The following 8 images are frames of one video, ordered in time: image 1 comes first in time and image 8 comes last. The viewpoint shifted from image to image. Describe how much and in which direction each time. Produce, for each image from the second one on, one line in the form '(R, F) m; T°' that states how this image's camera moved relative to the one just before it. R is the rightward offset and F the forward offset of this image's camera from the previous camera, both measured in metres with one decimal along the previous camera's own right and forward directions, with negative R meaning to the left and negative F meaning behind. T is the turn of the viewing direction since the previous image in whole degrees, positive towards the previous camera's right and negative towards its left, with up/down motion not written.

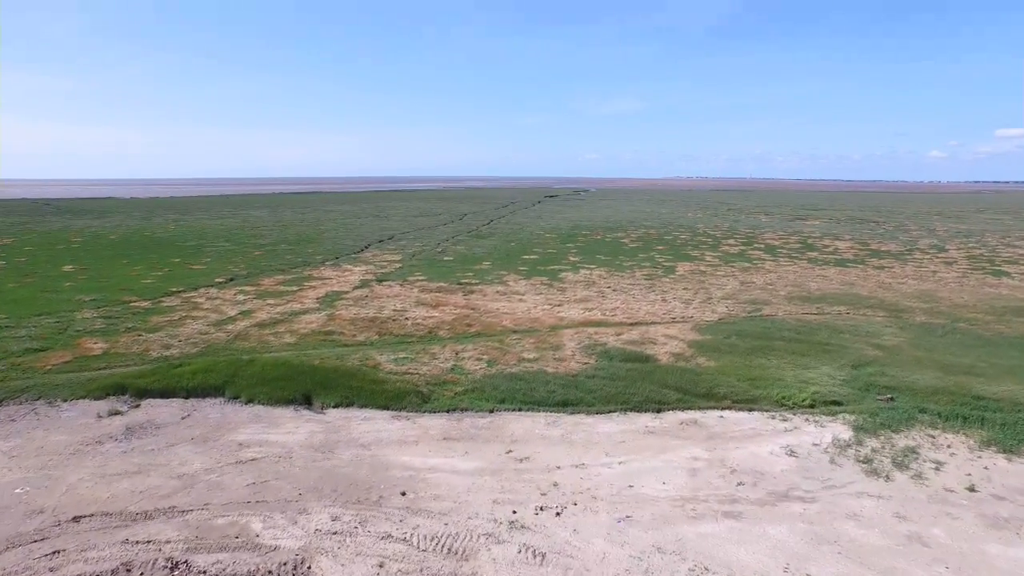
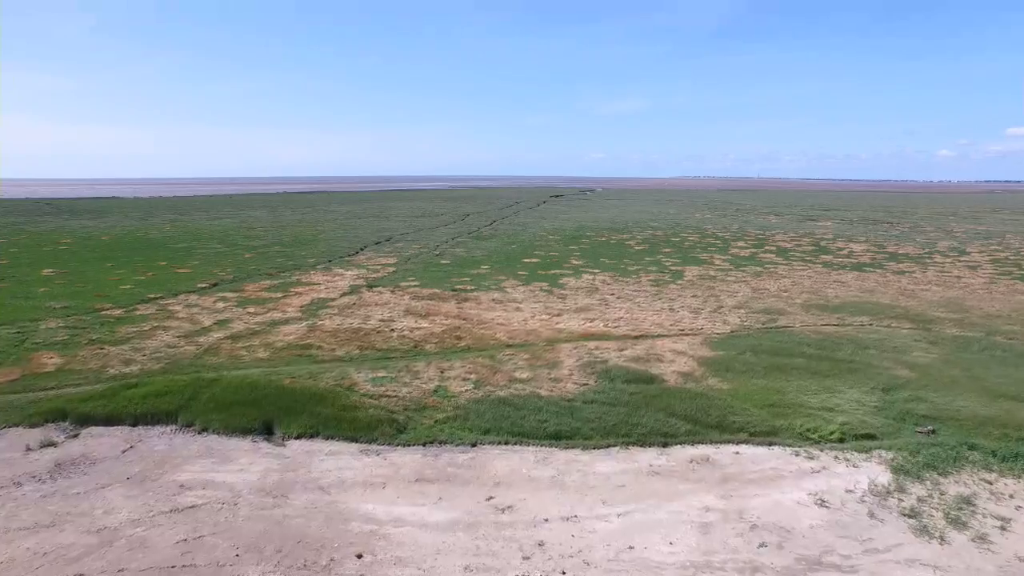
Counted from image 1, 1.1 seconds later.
(+0.3, +1.1) m; -1°
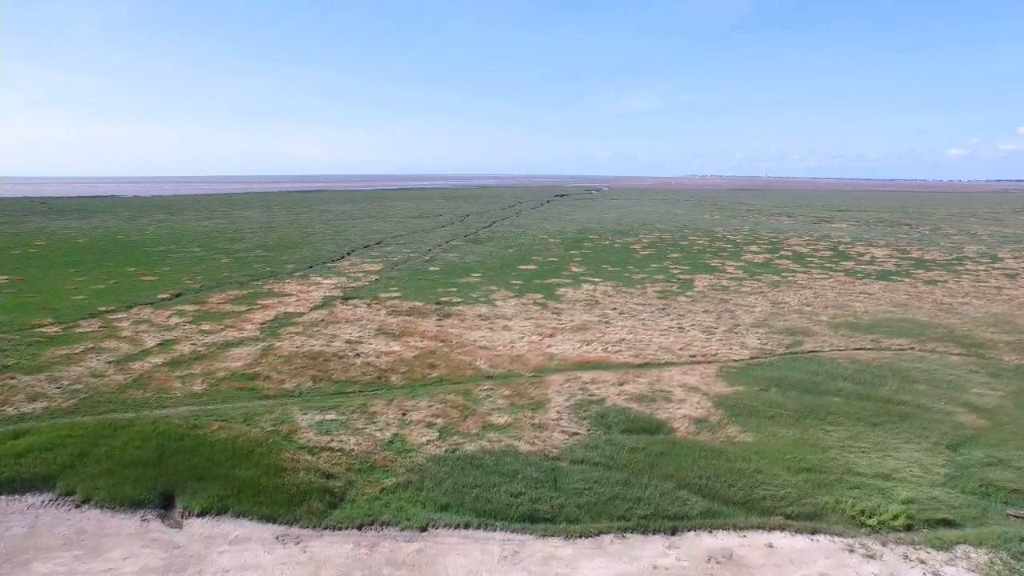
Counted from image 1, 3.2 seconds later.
(+0.4, +1.9) m; -1°
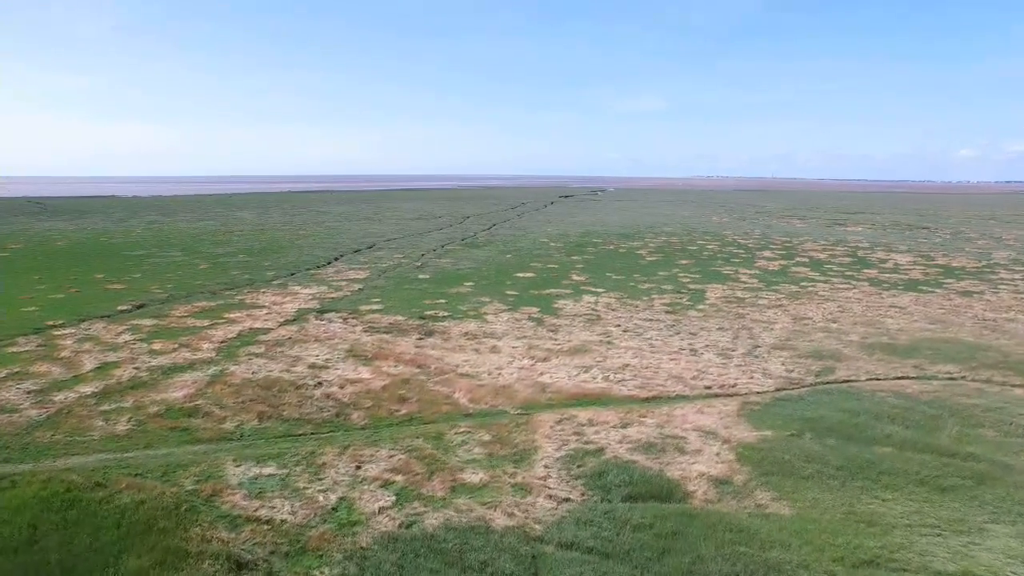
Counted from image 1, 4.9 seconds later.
(+0.3, +1.7) m; 0°
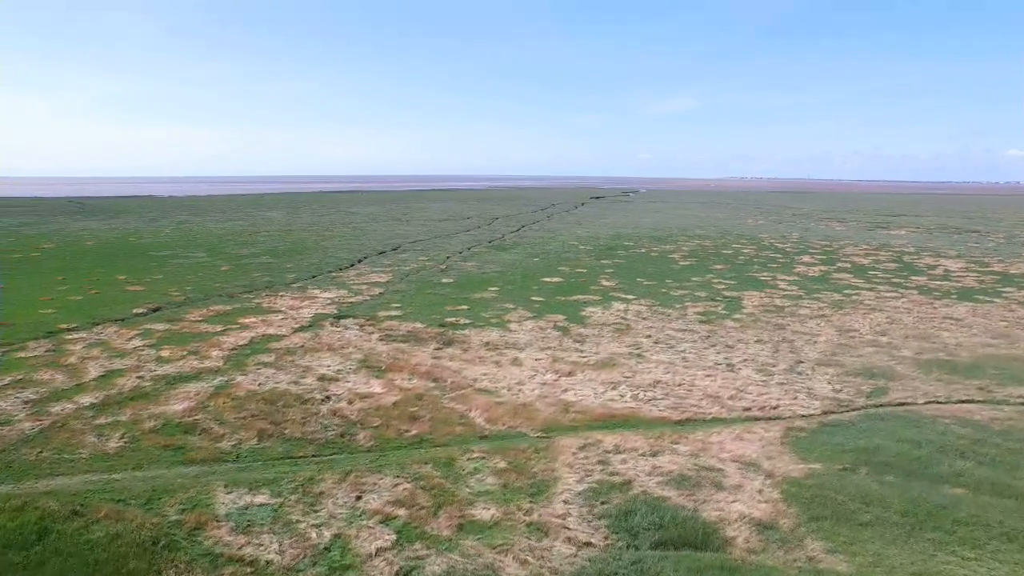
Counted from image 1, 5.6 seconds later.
(+0.1, +0.8) m; -3°
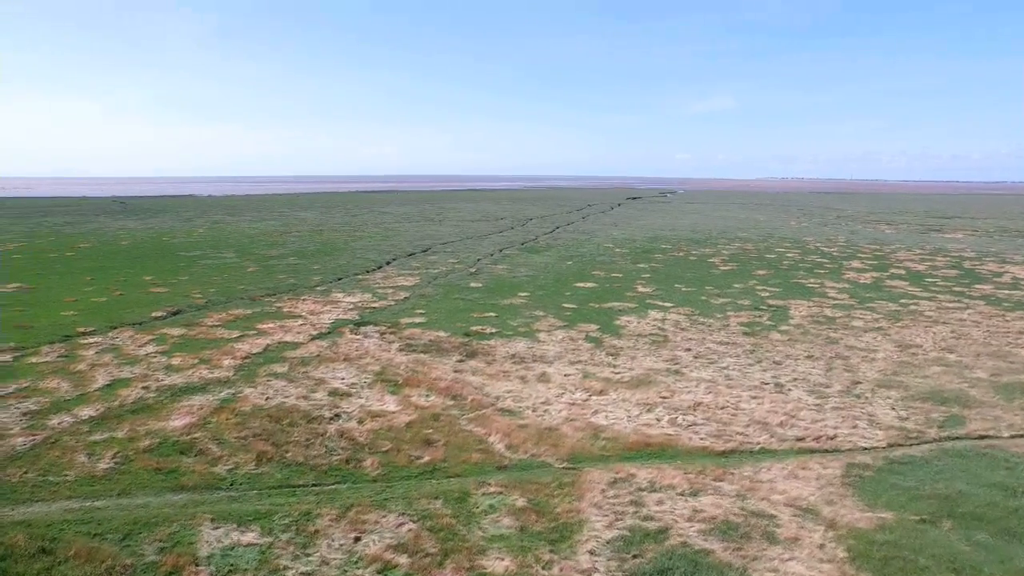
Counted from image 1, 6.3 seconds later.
(+0.1, +0.9) m; -3°
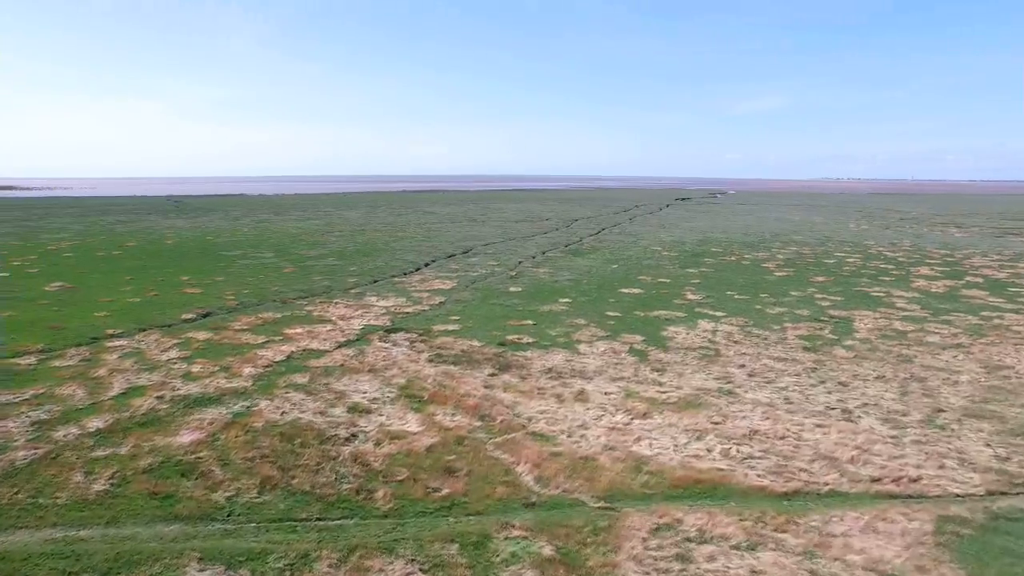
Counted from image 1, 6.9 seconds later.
(+0.1, +0.9) m; -4°
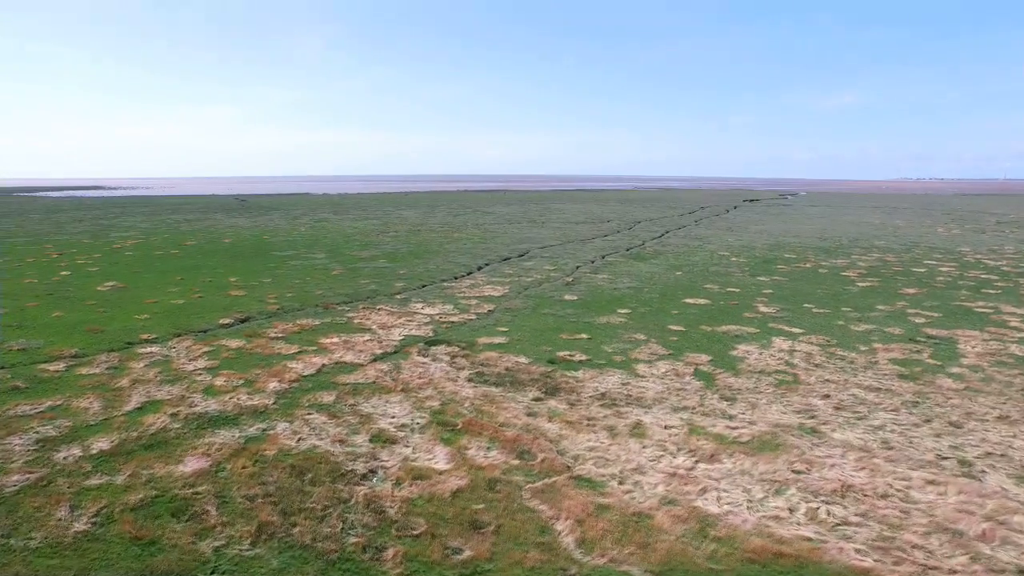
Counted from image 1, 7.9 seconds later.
(+0.2, +1.2) m; -5°
